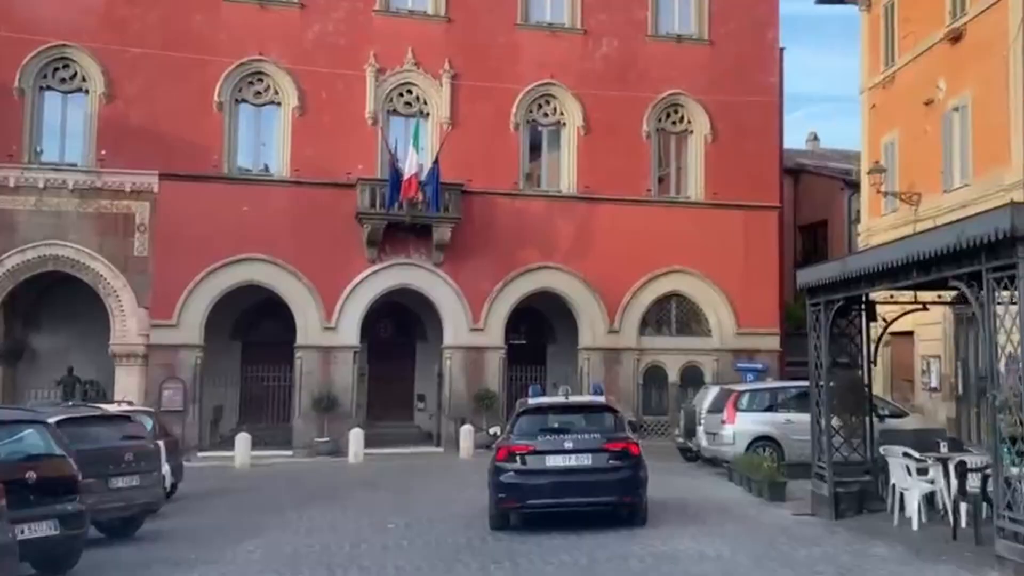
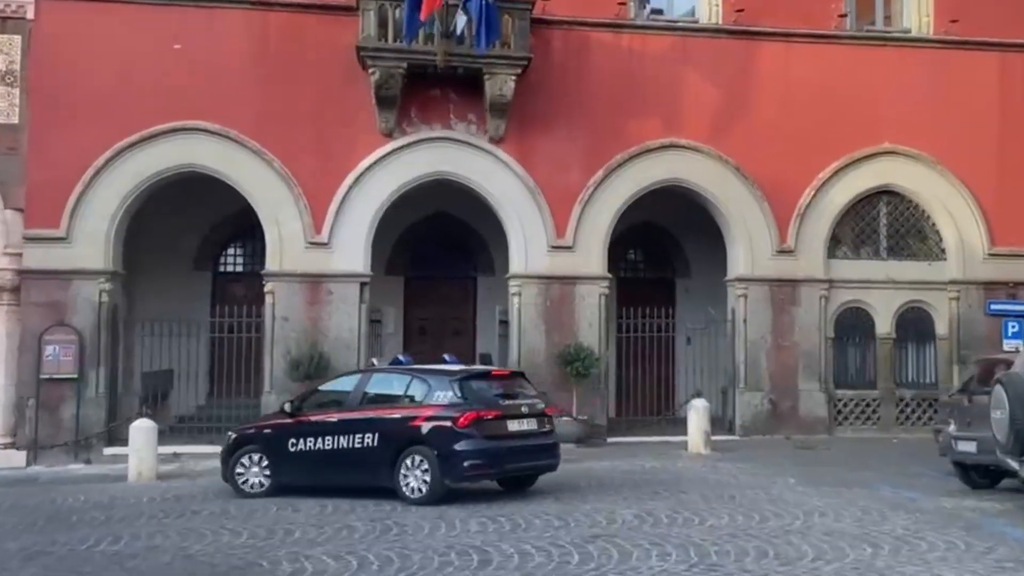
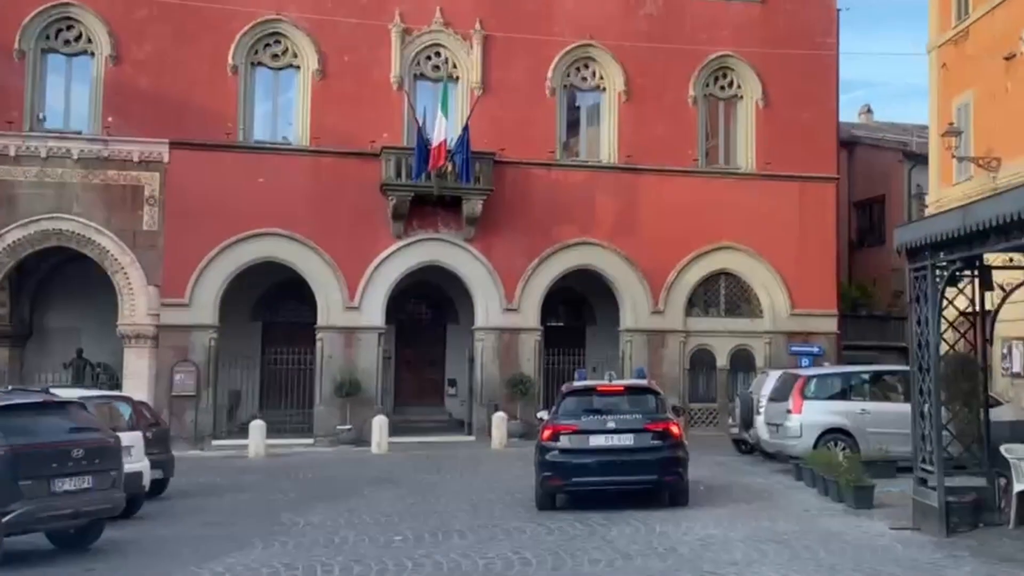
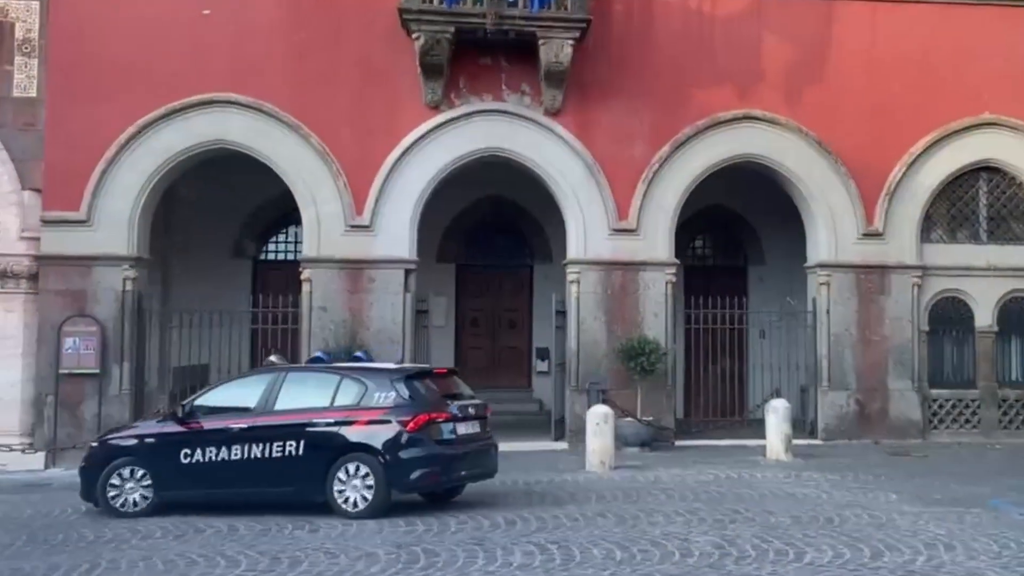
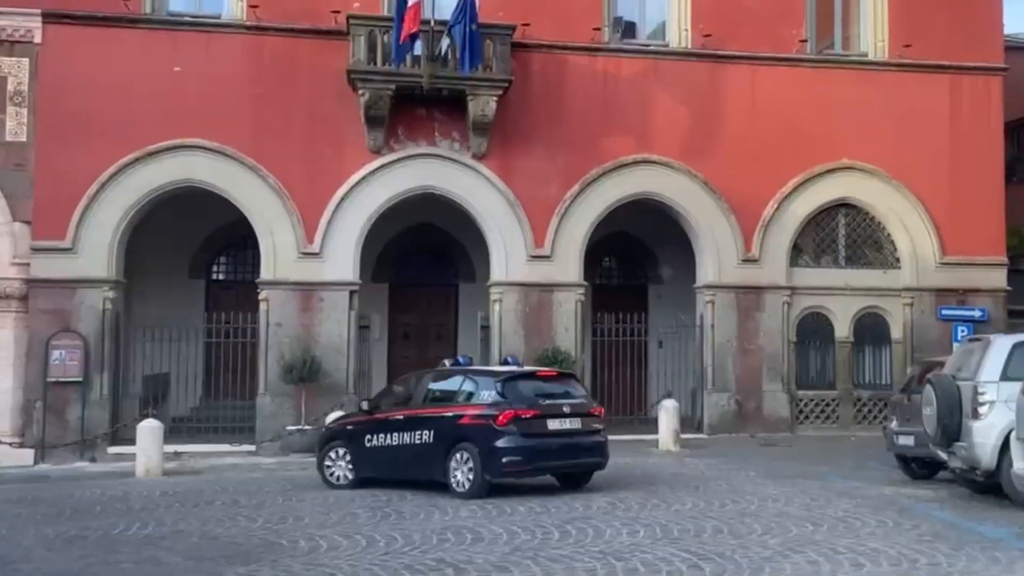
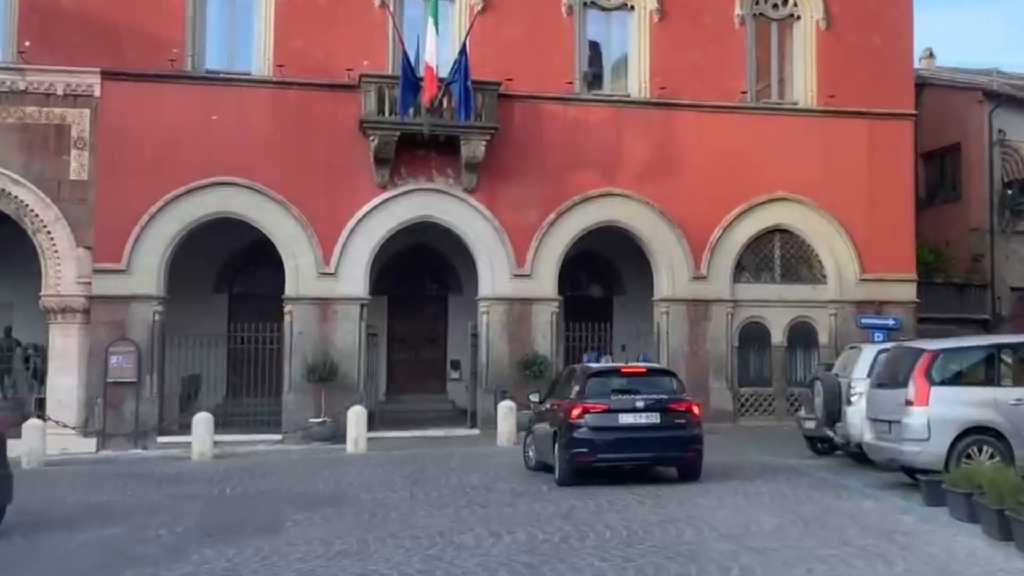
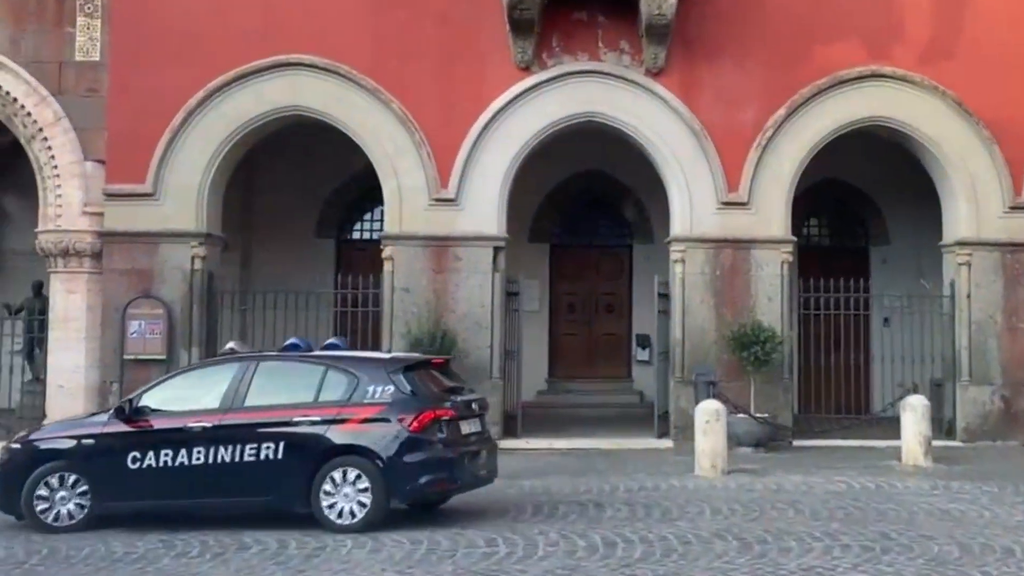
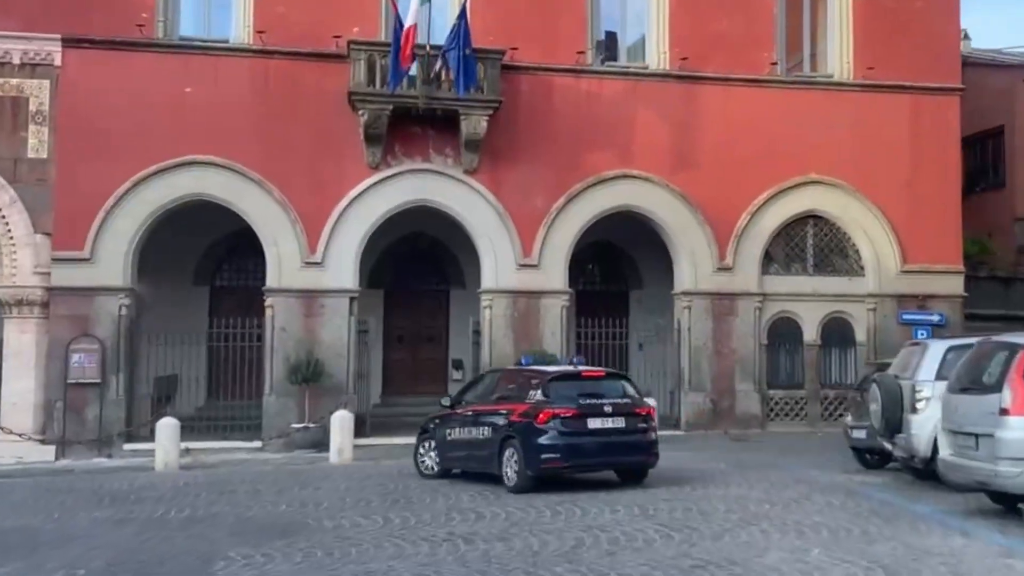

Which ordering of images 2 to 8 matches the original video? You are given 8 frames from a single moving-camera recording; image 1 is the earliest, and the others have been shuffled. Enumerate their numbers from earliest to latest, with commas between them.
3, 6, 8, 5, 2, 4, 7
